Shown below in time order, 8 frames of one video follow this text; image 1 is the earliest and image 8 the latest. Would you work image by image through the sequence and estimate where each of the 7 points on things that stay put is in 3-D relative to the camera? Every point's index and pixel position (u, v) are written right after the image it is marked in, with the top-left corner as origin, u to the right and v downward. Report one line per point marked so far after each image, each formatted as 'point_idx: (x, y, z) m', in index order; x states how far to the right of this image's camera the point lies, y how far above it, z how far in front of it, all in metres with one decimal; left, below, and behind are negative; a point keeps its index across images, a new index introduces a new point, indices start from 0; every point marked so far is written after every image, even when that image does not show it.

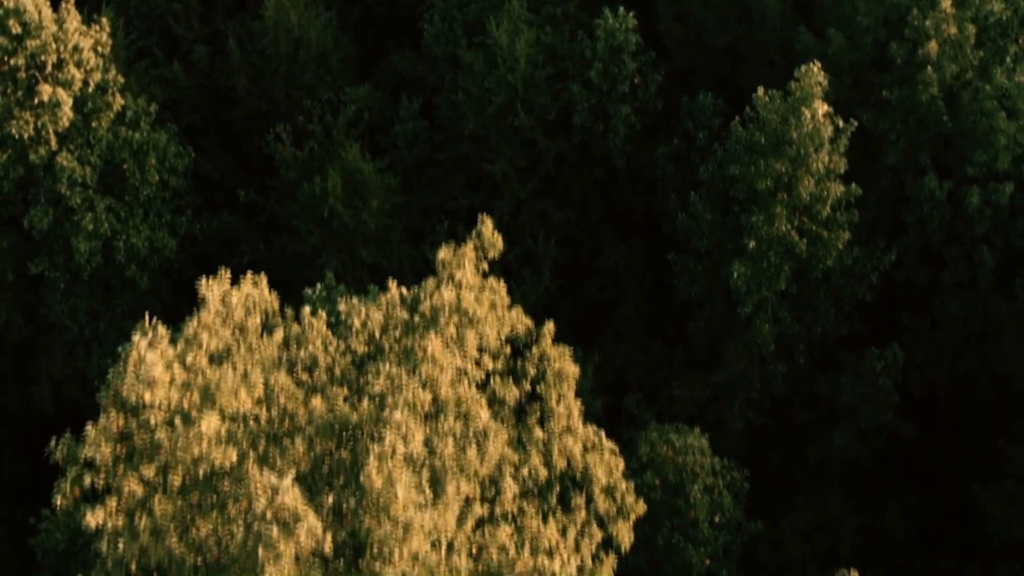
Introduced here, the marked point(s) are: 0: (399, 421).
0: (-1.7, -1.9, +15.0) m
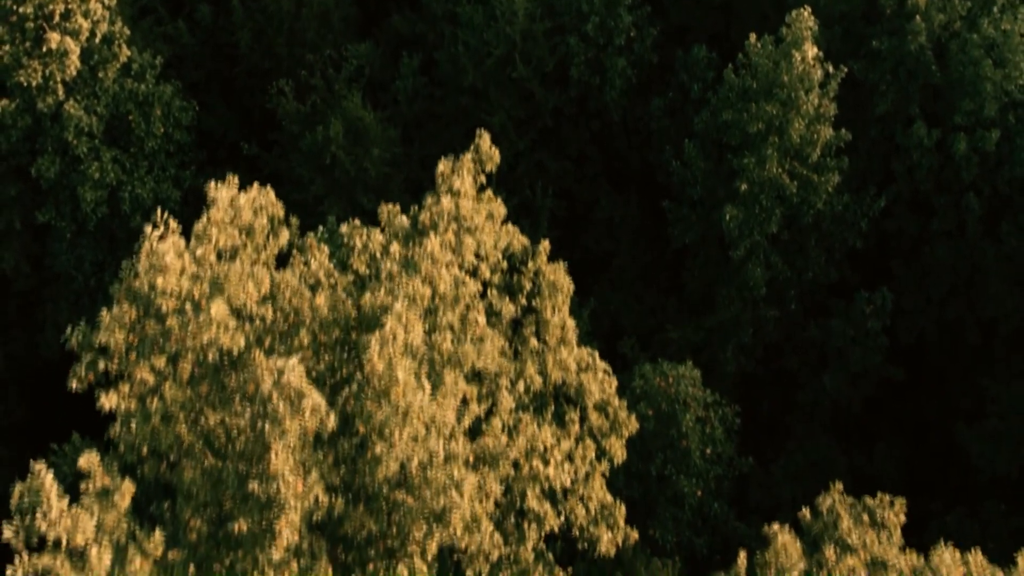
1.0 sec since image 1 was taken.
0: (-1.7, -0.3, +15.6) m
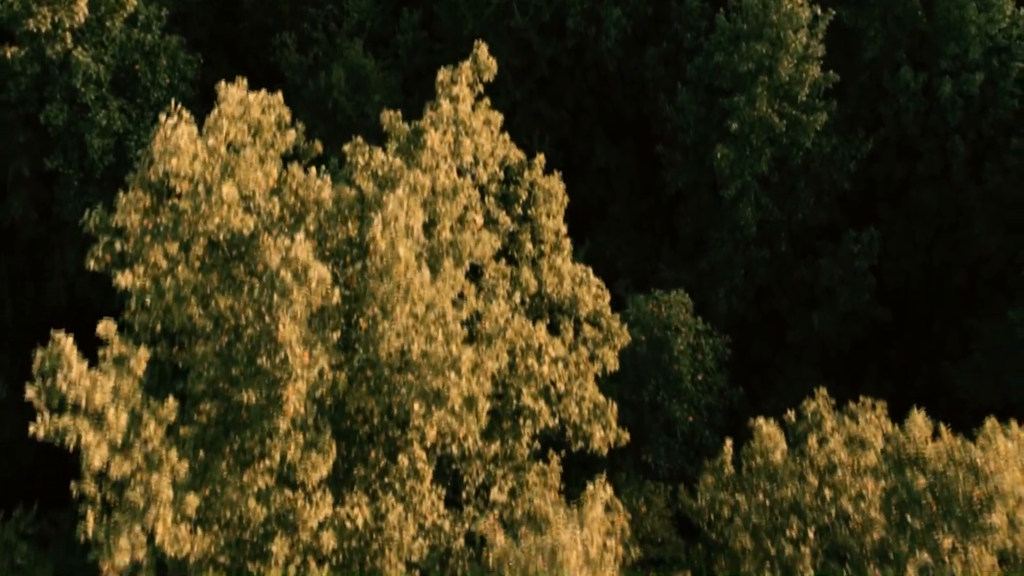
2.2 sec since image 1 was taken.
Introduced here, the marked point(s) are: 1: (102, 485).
0: (-1.8, +1.5, +16.4) m
1: (-6.2, -2.9, +15.4) m
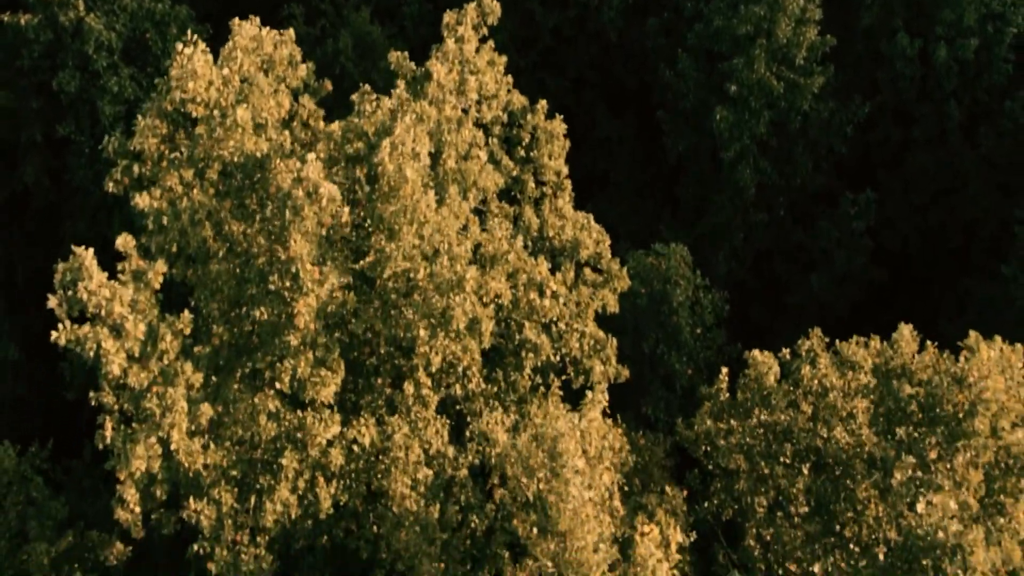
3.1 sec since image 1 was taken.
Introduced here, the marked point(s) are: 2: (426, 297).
0: (-1.7, +2.7, +17.0) m
1: (-6.2, -1.7, +16.0) m
2: (-1.5, -0.2, +17.0) m
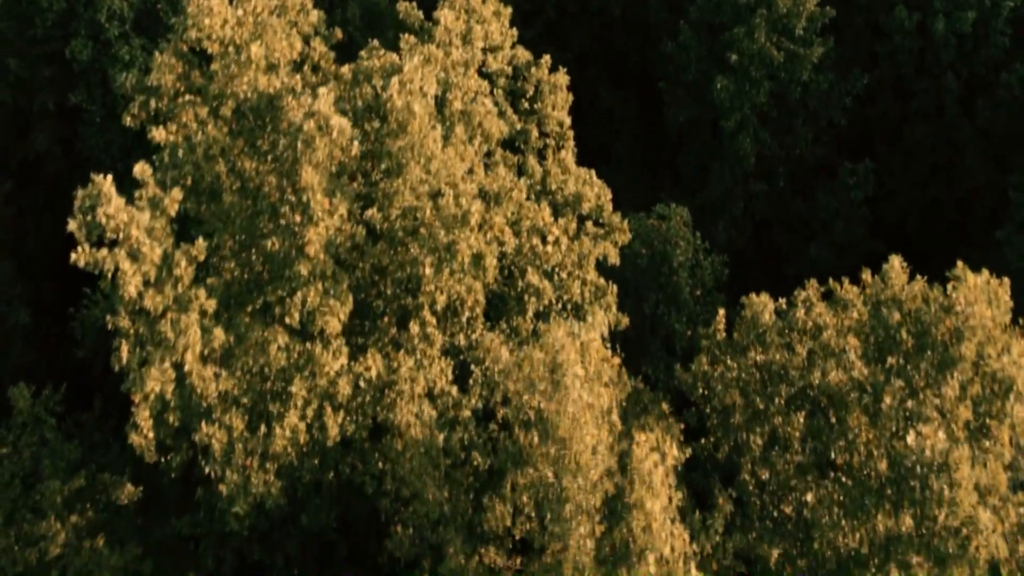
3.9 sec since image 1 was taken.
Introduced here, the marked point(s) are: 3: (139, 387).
0: (-1.6, +3.8, +17.5) m
1: (-6.1, -0.5, +16.5) m
2: (-1.4, +0.9, +17.6) m
3: (-6.0, -1.6, +16.4) m
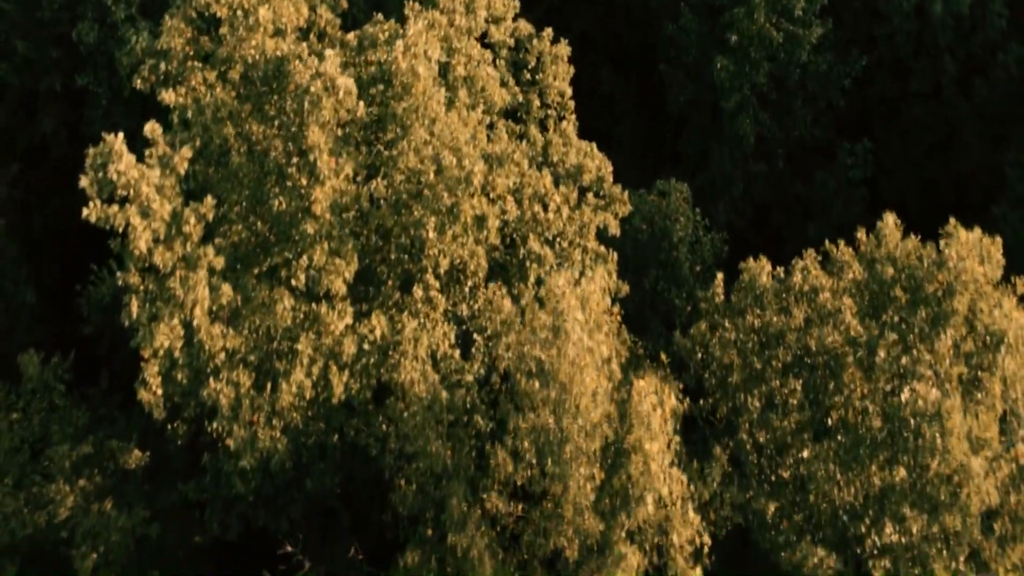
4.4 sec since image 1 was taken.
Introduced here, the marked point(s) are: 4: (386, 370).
0: (-1.6, +4.5, +17.9) m
1: (-6.1, +0.2, +16.9) m
2: (-1.4, +1.6, +17.9) m
3: (-6.0, -0.9, +16.8) m
4: (-2.2, -1.5, +17.9) m
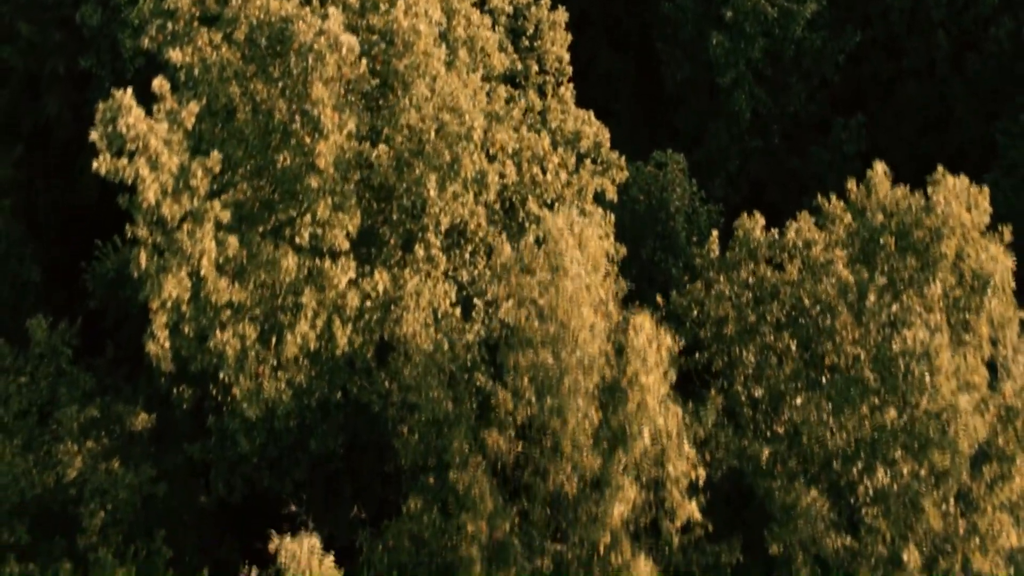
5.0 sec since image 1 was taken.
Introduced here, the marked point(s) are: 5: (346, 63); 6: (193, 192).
0: (-1.6, +5.3, +18.3) m
1: (-6.1, +1.0, +17.3) m
2: (-1.4, +2.4, +18.3) m
3: (-6.0, -0.1, +17.2) m
4: (-2.2, -0.6, +18.3) m
5: (-2.9, +3.8, +17.6) m
6: (-5.5, +1.6, +17.4) m
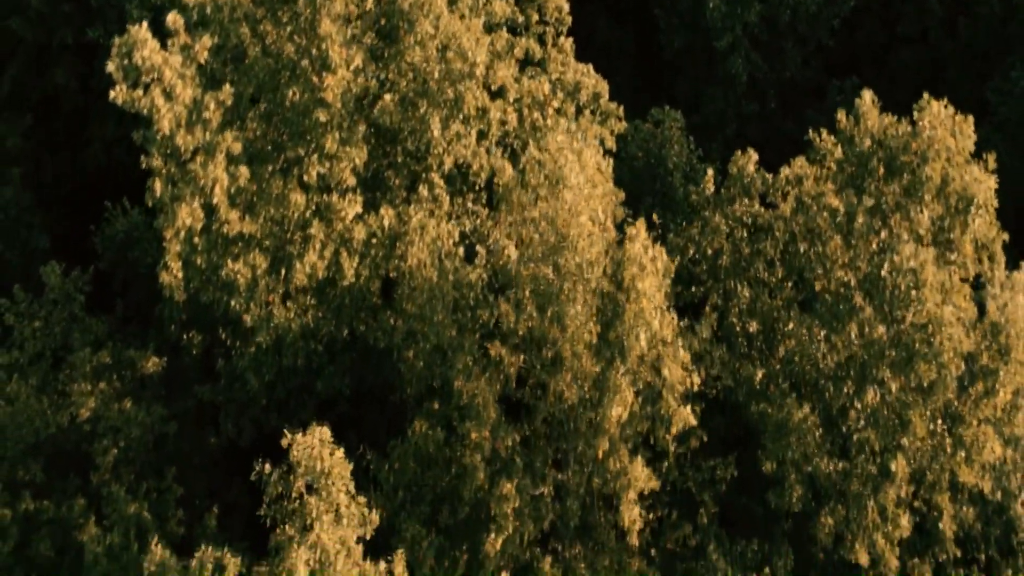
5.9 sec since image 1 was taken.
0: (-1.6, +6.5, +18.9) m
1: (-6.1, +2.2, +17.9) m
2: (-1.4, +3.7, +18.9) m
3: (-6.0, +1.1, +17.8) m
4: (-2.2, +0.6, +18.9) m
5: (-2.9, +5.0, +18.2) m
6: (-5.4, +2.8, +18.0) m
